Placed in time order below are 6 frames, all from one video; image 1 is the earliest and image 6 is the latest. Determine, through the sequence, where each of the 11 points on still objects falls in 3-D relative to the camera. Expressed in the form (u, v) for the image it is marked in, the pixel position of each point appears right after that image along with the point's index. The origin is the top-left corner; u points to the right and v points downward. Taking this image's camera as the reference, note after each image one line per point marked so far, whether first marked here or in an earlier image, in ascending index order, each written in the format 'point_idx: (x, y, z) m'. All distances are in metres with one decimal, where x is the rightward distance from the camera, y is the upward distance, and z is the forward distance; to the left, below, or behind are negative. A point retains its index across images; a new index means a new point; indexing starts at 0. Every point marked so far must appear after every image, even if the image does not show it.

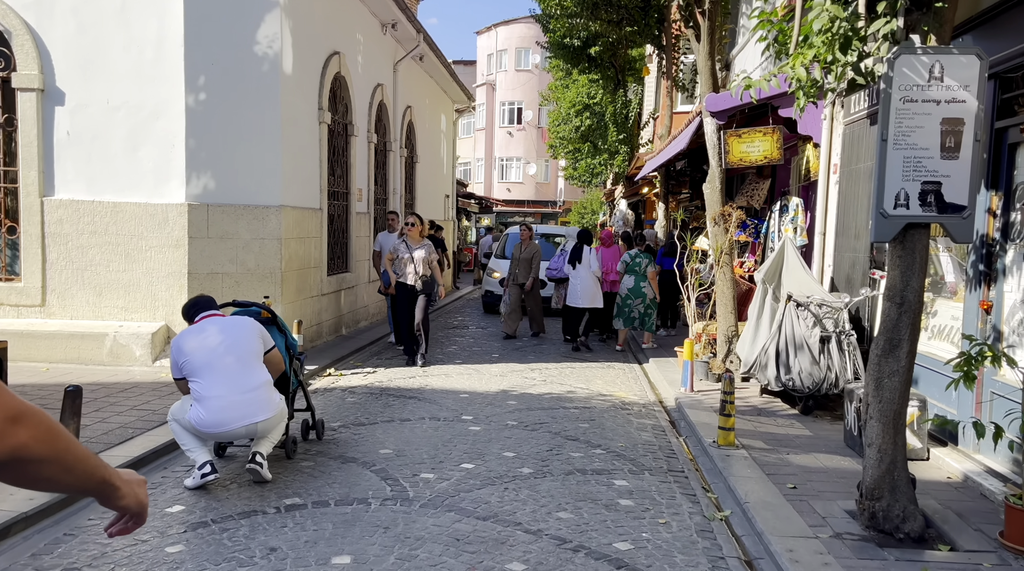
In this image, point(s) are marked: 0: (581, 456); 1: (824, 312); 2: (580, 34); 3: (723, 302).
0: (+0.5, -1.3, +6.1) m
1: (+2.8, -0.2, +7.4) m
2: (+1.6, +6.2, +19.9) m
3: (+2.4, -0.2, +9.5) m
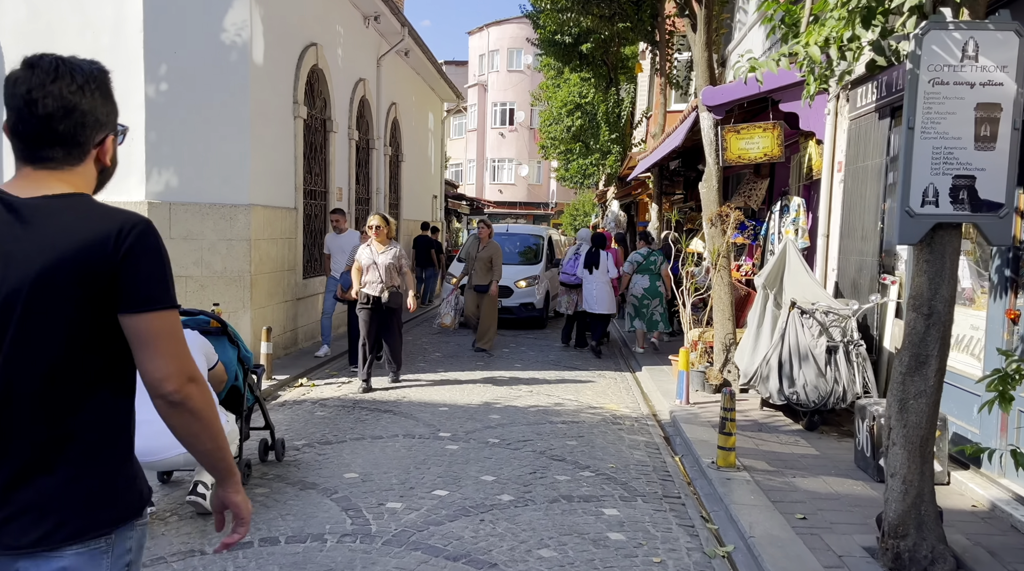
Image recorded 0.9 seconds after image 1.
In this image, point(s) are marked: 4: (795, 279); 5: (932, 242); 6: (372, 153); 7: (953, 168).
0: (+0.4, -1.3, +5.5) m
1: (+2.7, -0.3, +6.9) m
2: (+1.4, +6.1, +19.4) m
3: (+2.3, -0.2, +8.9) m
4: (+2.6, +0.1, +7.5) m
5: (+2.1, +0.2, +4.0) m
6: (-2.5, +2.3, +14.3) m
7: (+2.1, +0.6, +3.9) m
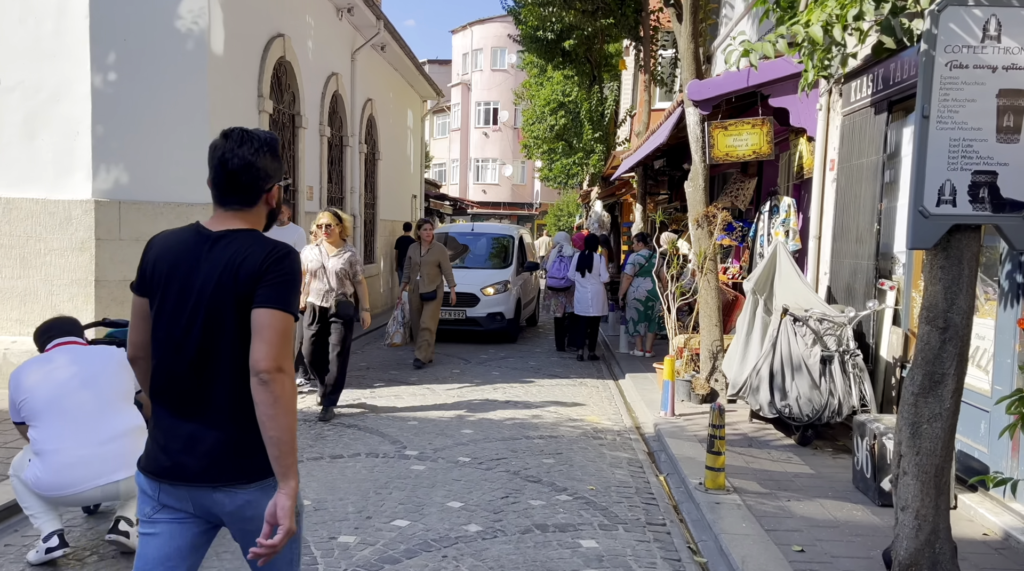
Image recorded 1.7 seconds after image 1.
0: (+0.2, -1.4, +5.1) m
1: (+2.5, -0.3, +6.4) m
2: (+1.0, +6.0, +18.9) m
3: (+2.0, -0.3, +8.5) m
4: (+2.4, 0.0, +7.1) m
5: (+1.9, +0.2, +3.6) m
6: (-2.8, +2.3, +13.8) m
7: (+2.0, +0.5, +3.5) m
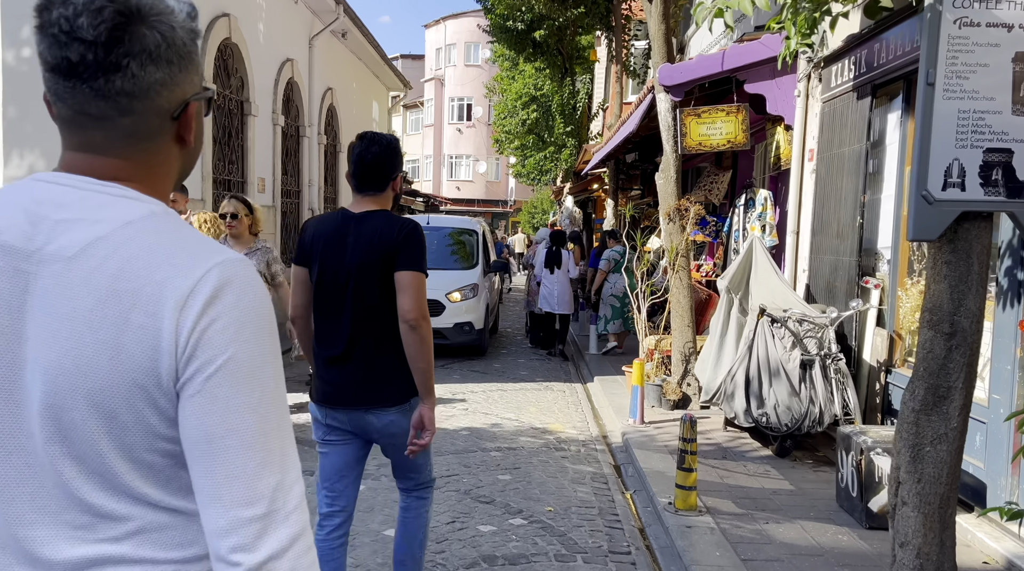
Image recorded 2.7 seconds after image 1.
0: (-0.1, -1.4, +4.5) m
1: (+2.1, -0.3, +5.9) m
2: (+0.2, +6.1, +18.3) m
3: (+1.6, -0.3, +7.9) m
4: (+2.0, 0.0, +6.6) m
5: (+1.6, +0.2, +3.0) m
6: (-3.4, +2.3, +13.1) m
7: (+1.7, +0.5, +2.9) m
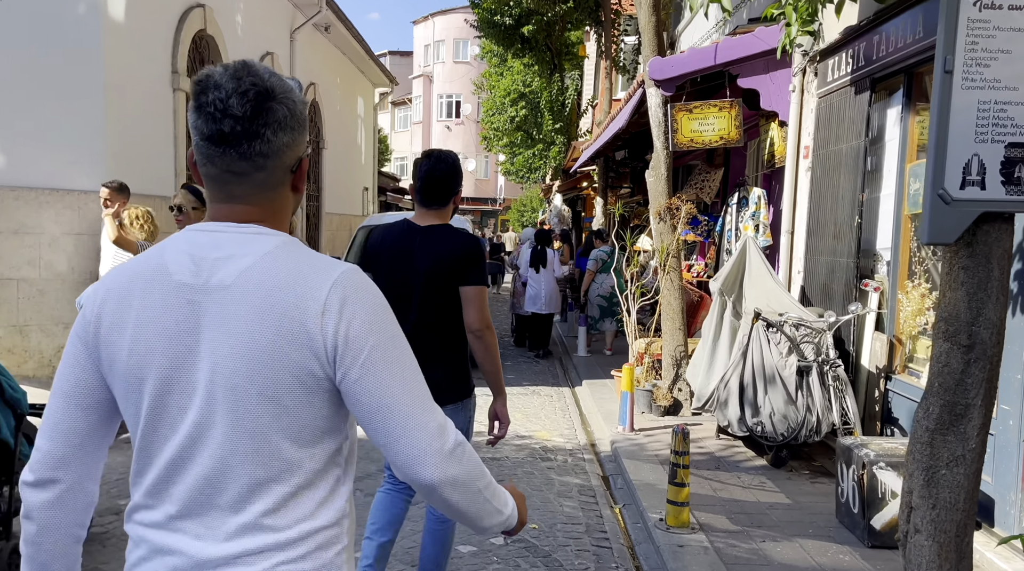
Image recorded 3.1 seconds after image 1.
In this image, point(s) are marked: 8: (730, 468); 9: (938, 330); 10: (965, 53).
0: (-0.2, -1.4, +4.2) m
1: (+2.0, -0.3, +5.7) m
2: (0.0, +6.1, +18.0) m
3: (+1.5, -0.3, +7.7) m
4: (+1.9, 0.0, +6.3) m
5: (+1.6, +0.2, +2.8) m
6: (-3.6, +2.3, +12.8) m
7: (+1.6, +0.5, +2.7) m
8: (+1.5, -1.3, +5.8) m
9: (+1.5, -0.2, +2.8) m
10: (+1.5, +0.8, +2.7) m
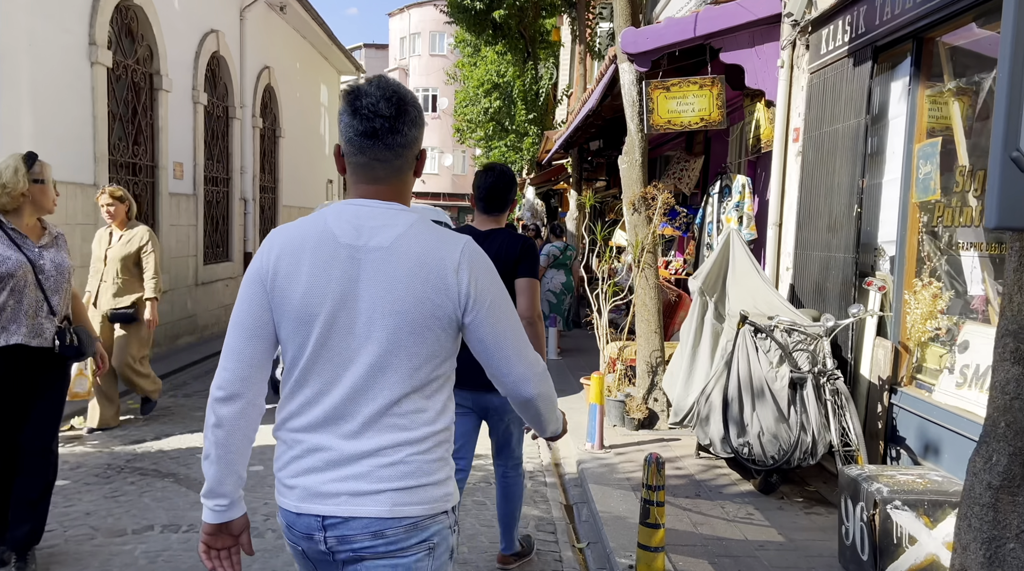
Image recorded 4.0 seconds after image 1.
0: (-0.5, -1.4, +3.4) m
1: (+1.7, -0.3, +4.9) m
2: (-0.6, +6.2, +17.2) m
3: (+1.1, -0.3, +6.9) m
4: (+1.6, 0.0, +5.6) m
5: (+1.3, +0.1, +2.0) m
6: (-4.1, +2.3, +11.9) m
7: (+1.4, +0.5, +1.9) m
8: (+1.2, -1.3, +5.0) m
9: (+1.2, -0.2, +2.0) m
10: (+1.2, +0.8, +1.9) m
